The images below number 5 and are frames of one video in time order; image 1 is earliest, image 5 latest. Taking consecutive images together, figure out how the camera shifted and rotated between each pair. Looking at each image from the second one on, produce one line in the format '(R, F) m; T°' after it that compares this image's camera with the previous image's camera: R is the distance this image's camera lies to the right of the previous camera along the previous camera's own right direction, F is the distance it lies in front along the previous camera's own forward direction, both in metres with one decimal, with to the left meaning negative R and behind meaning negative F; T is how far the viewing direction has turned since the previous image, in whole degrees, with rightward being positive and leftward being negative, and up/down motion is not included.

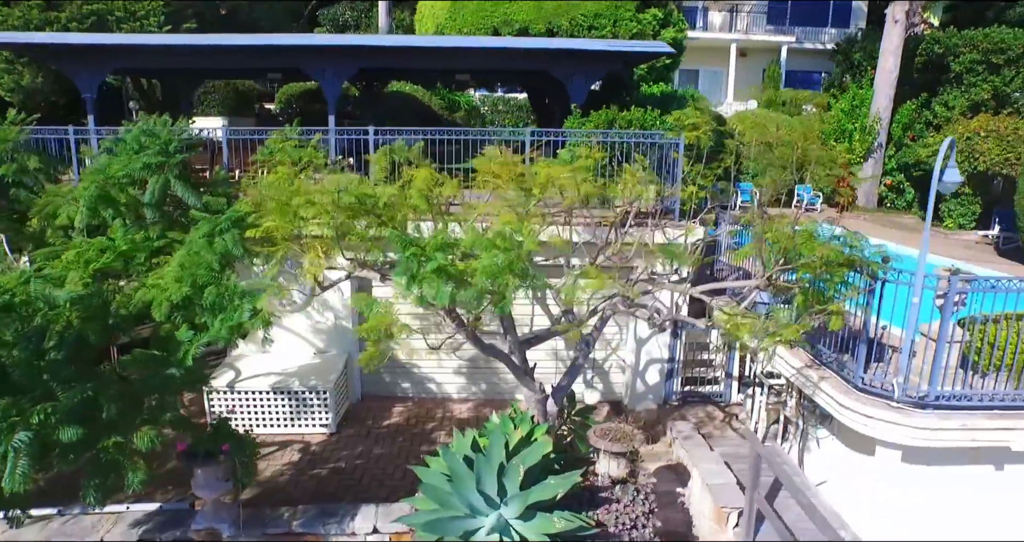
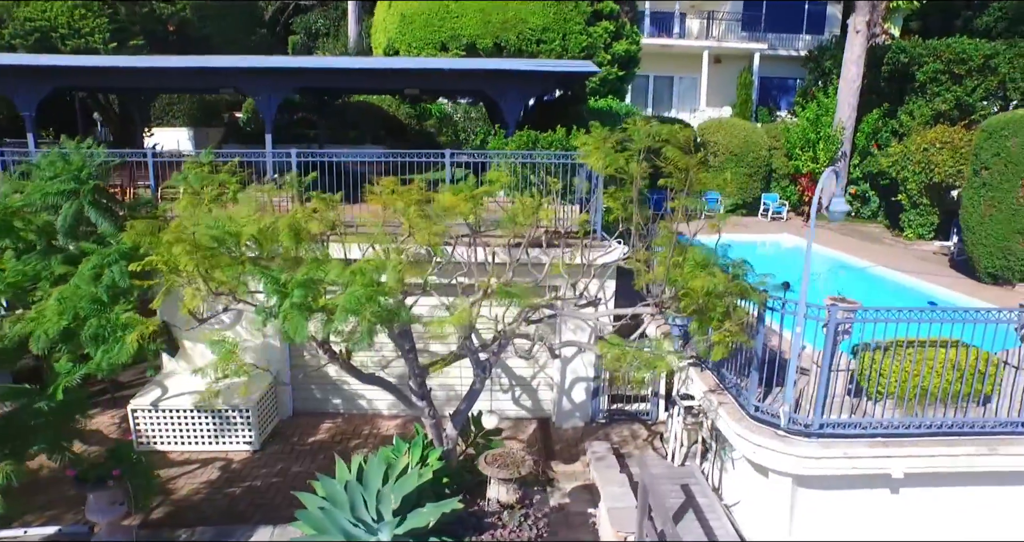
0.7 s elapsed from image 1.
(+1.0, -0.1) m; 0°
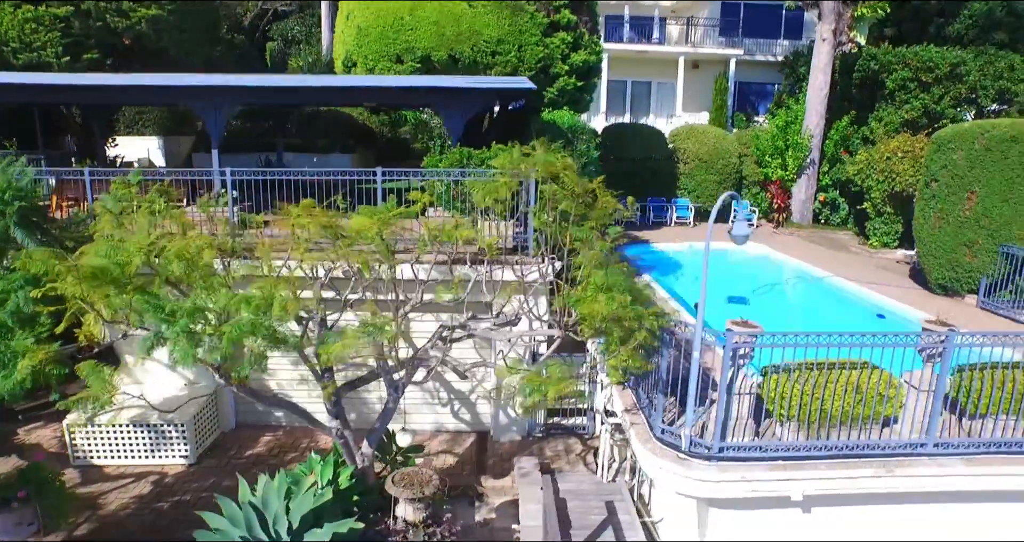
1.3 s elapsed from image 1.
(+0.9, -0.1) m; 0°
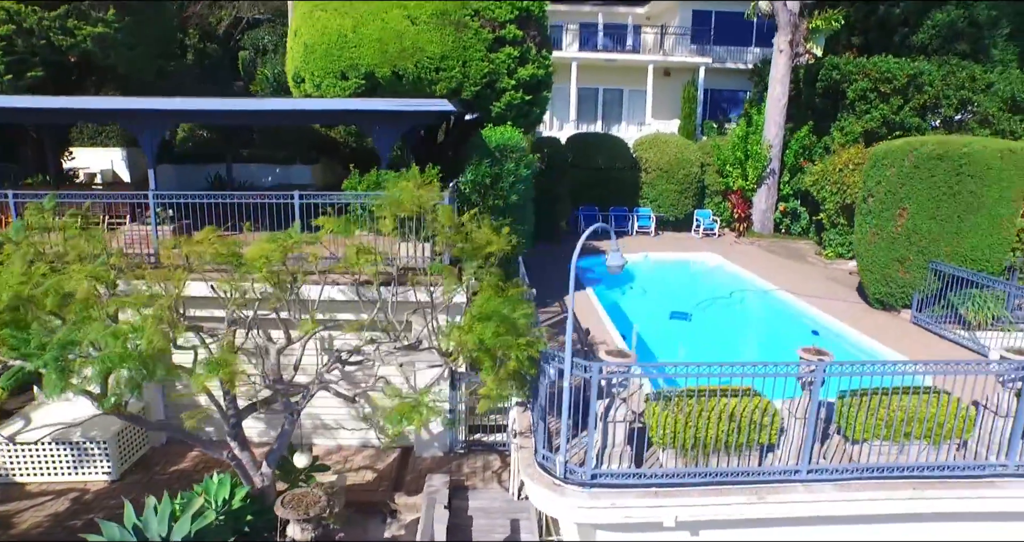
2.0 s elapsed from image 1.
(+1.1, -0.1) m; 0°
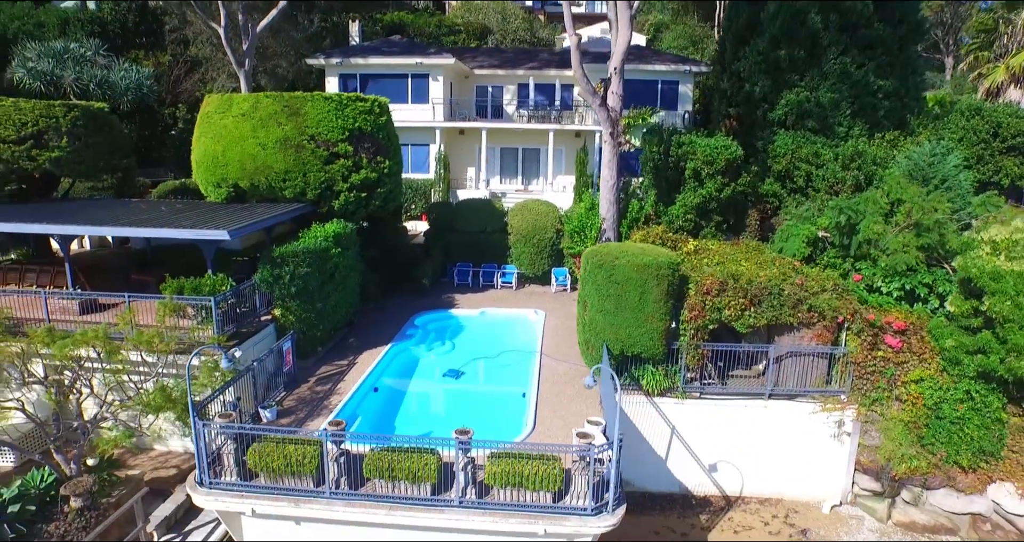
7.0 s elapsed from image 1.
(+6.6, -3.5) m; -7°
